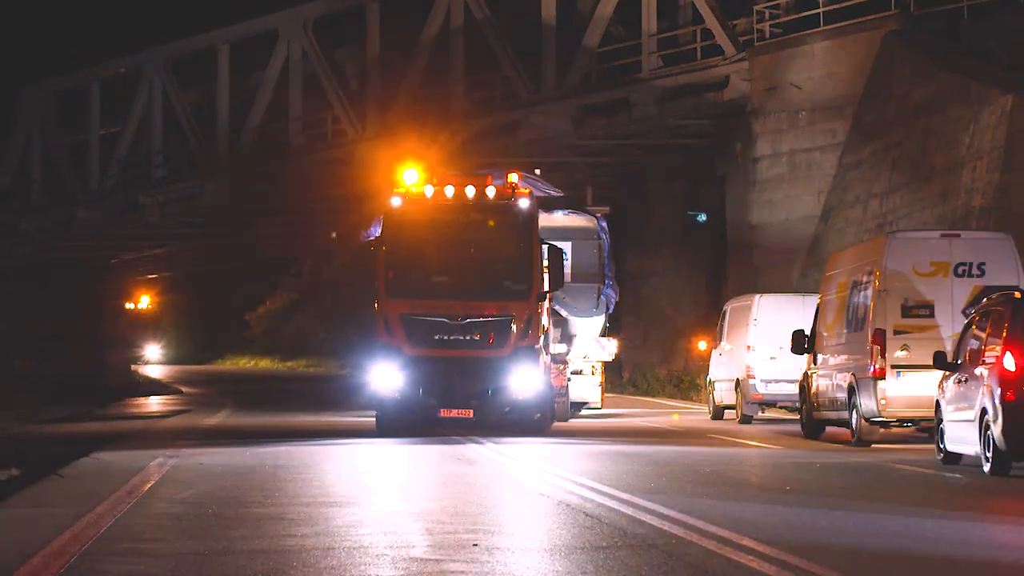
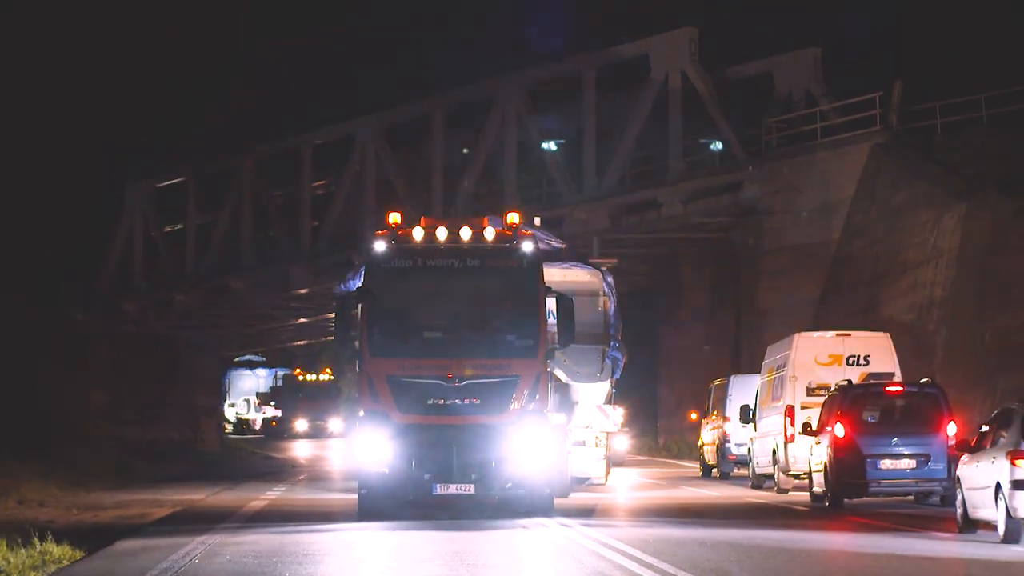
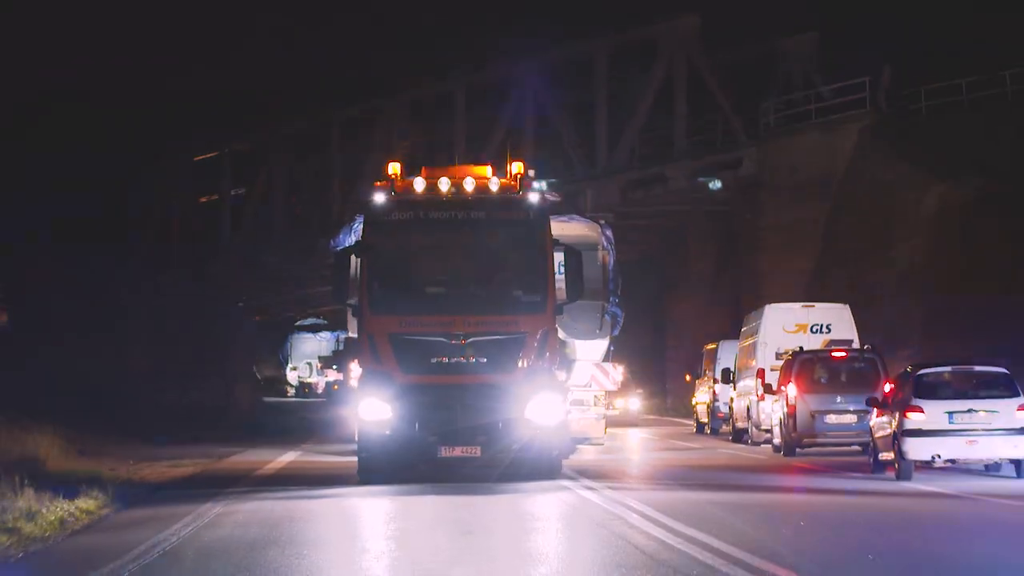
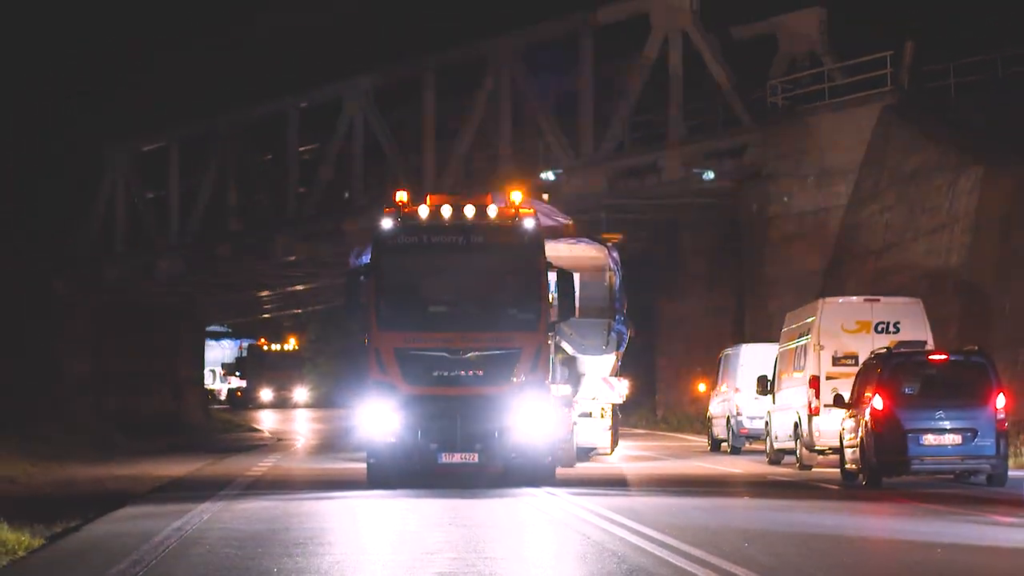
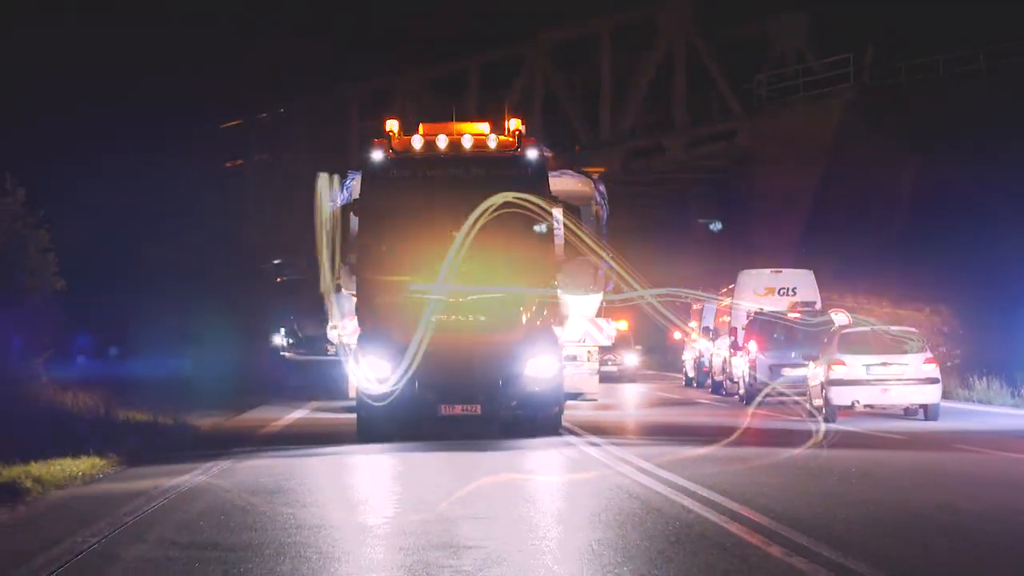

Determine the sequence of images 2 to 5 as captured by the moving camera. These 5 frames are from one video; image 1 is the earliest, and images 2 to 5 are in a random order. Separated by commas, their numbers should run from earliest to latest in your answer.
4, 2, 3, 5
